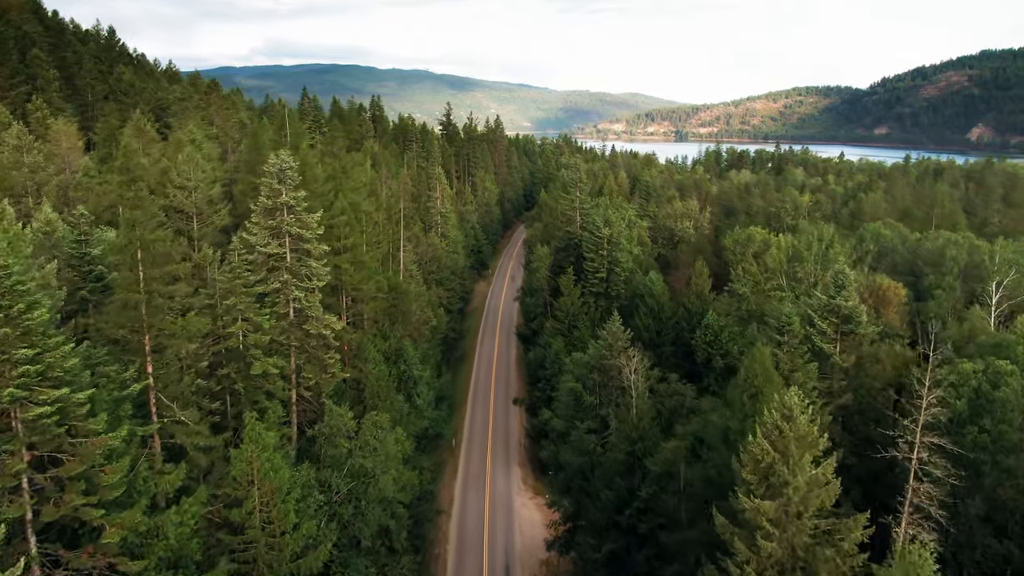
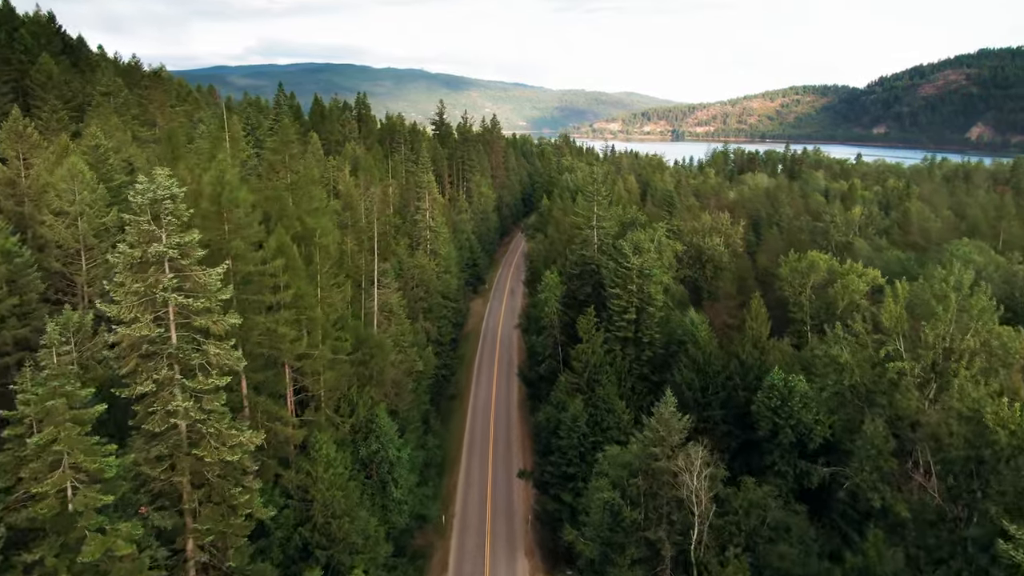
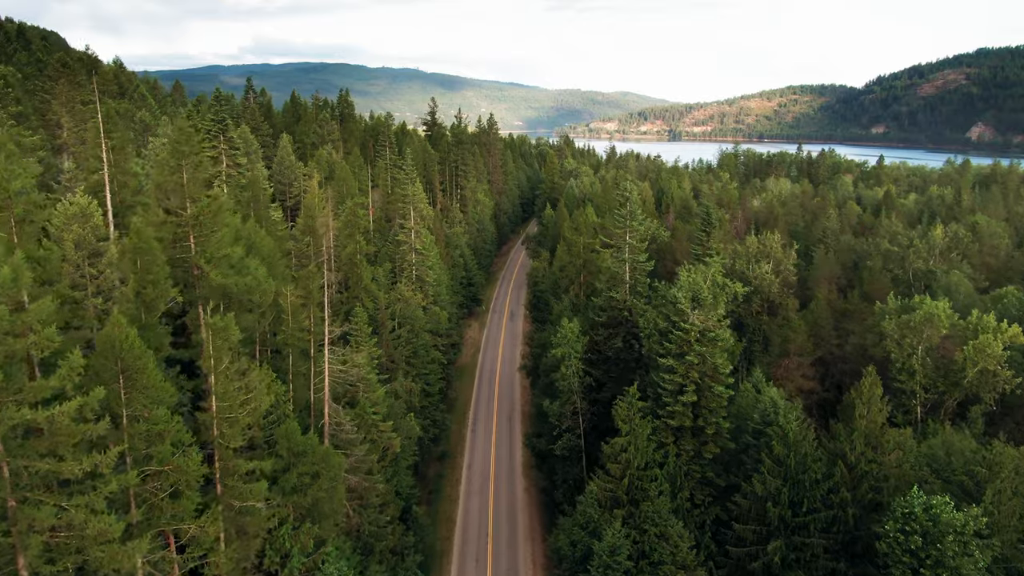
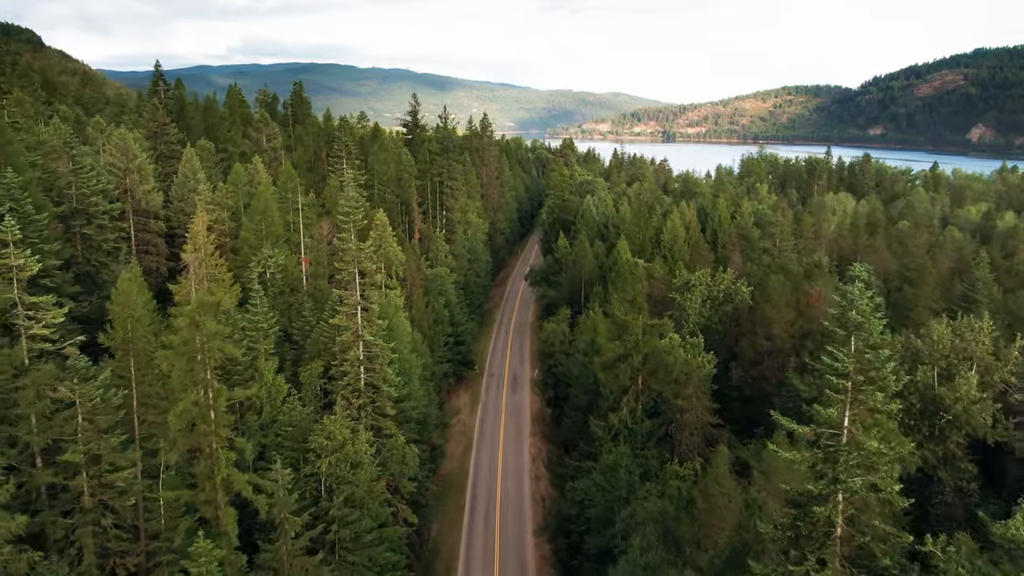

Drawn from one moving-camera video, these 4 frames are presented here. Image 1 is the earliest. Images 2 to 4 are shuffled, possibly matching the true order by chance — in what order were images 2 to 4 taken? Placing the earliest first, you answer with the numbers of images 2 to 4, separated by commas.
2, 3, 4
